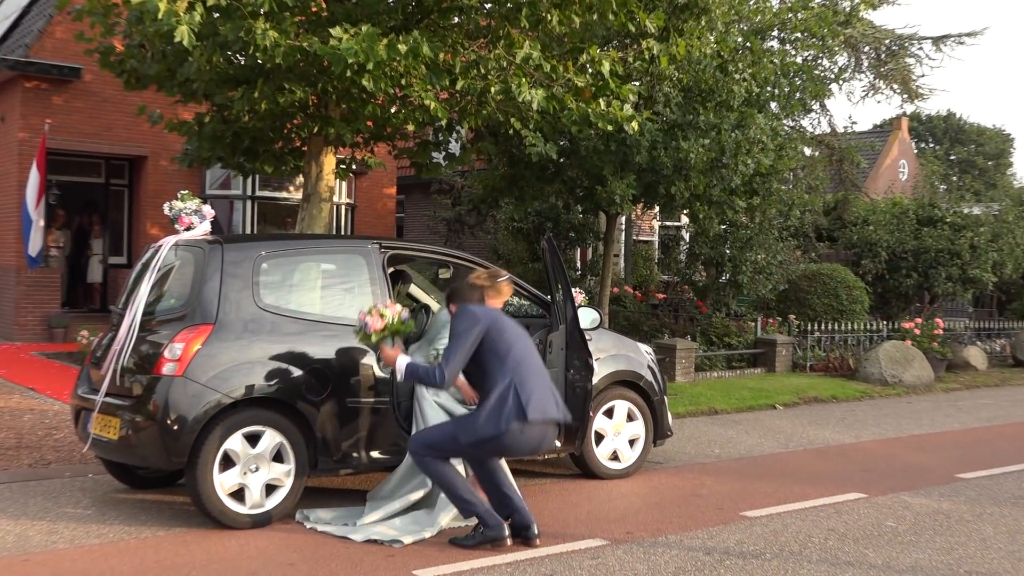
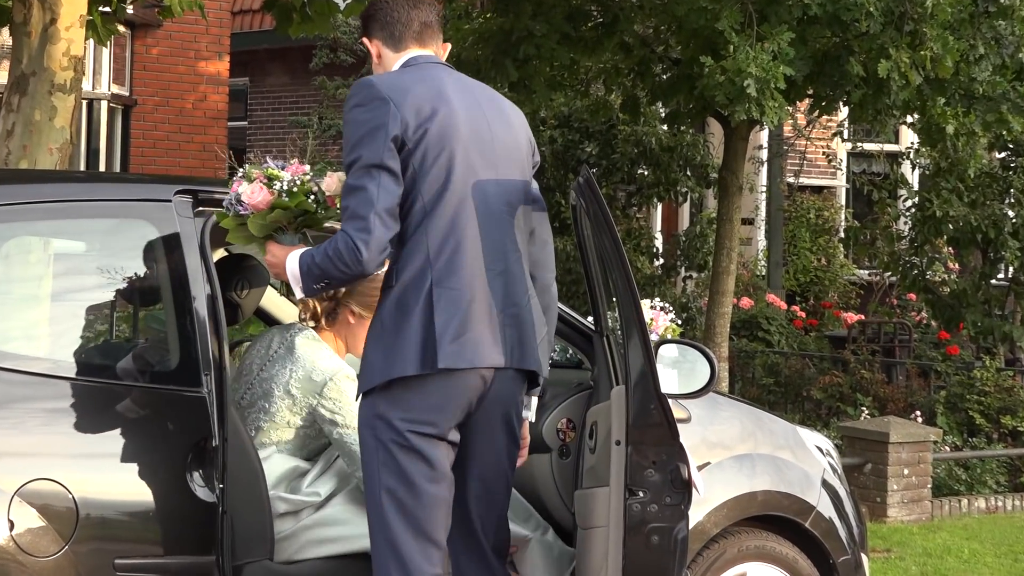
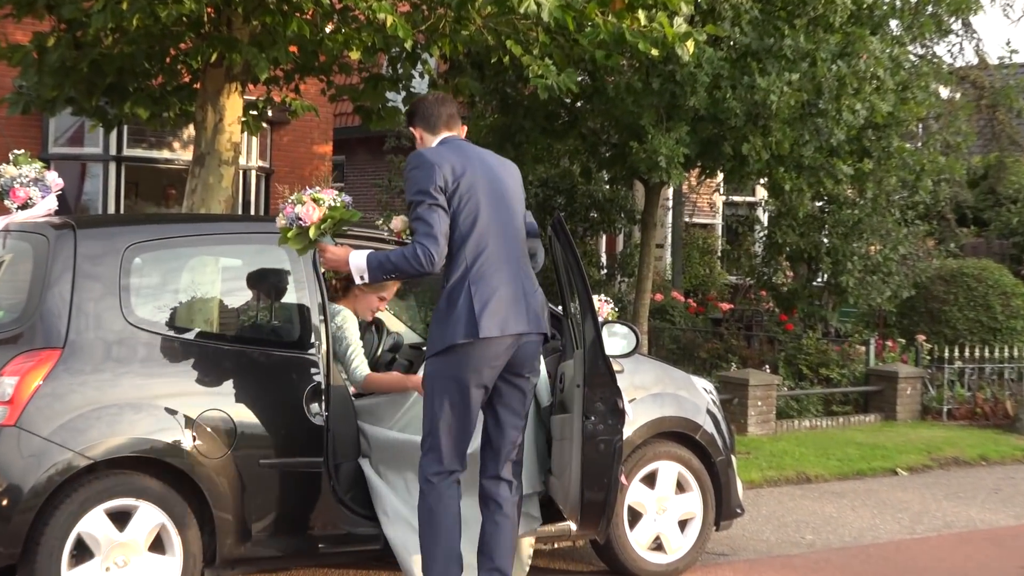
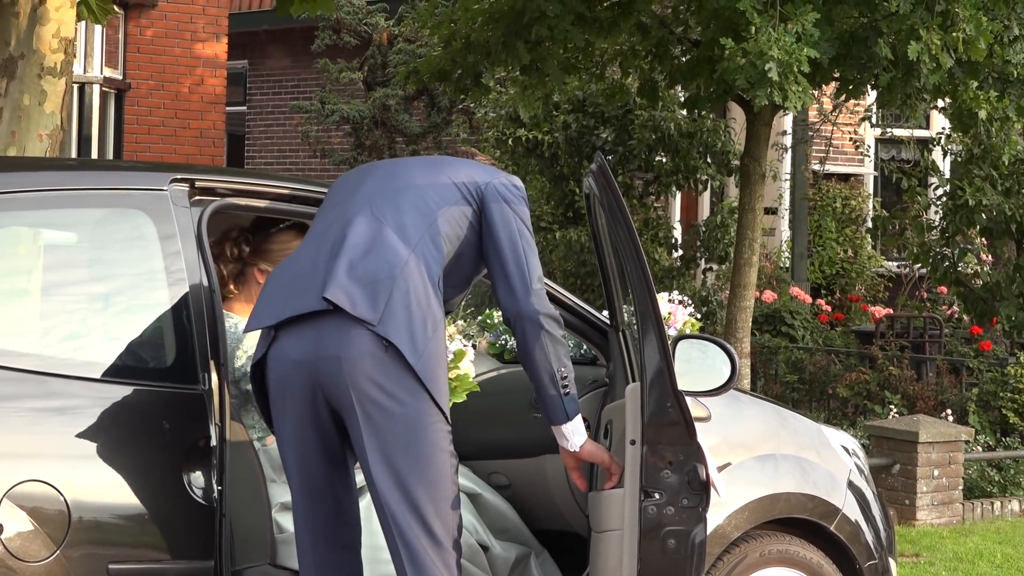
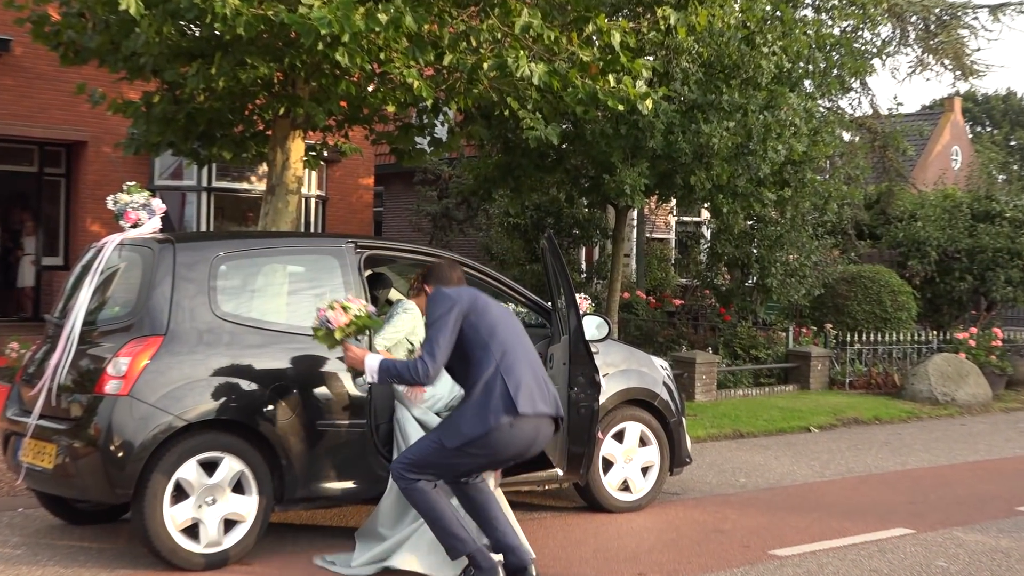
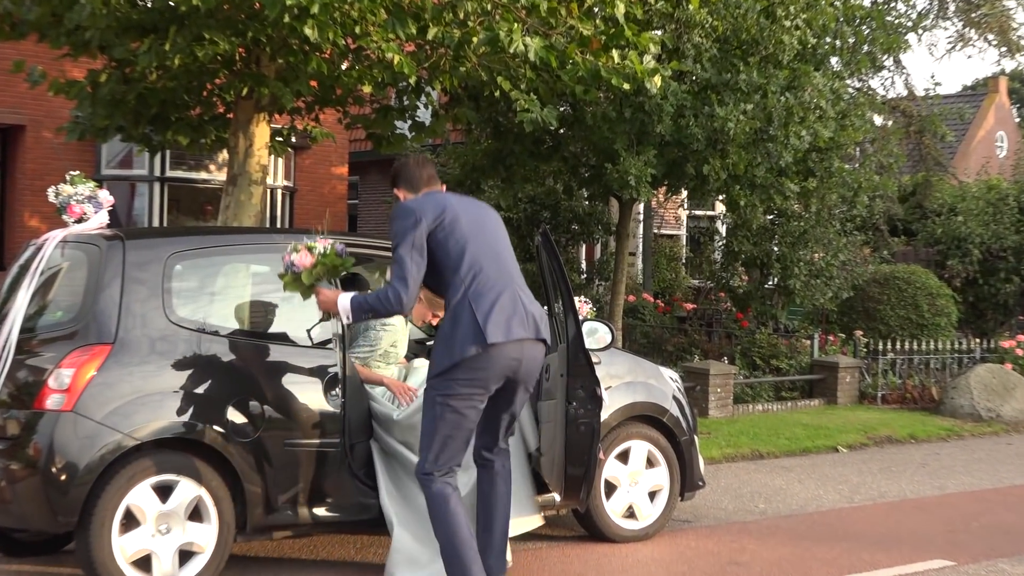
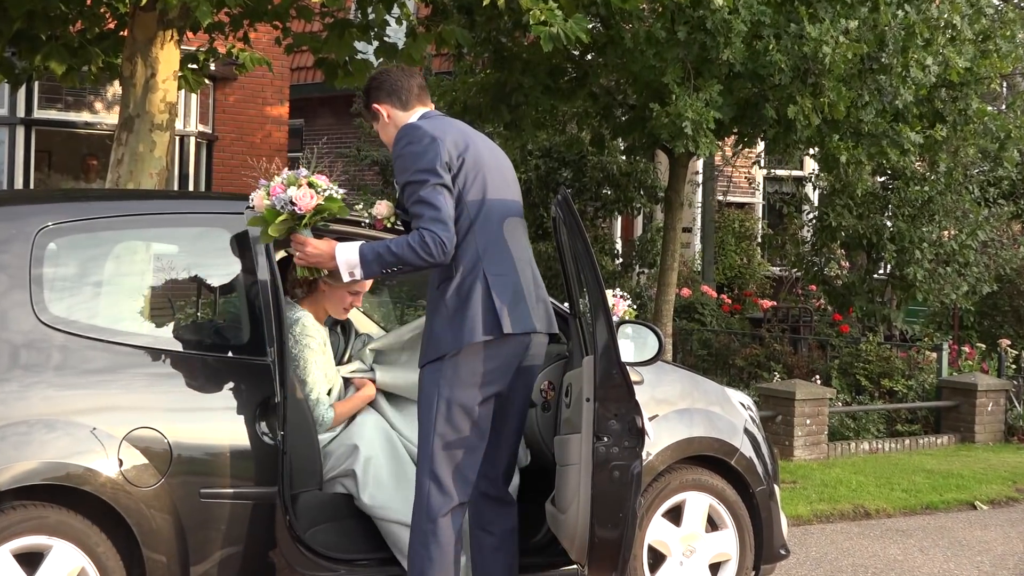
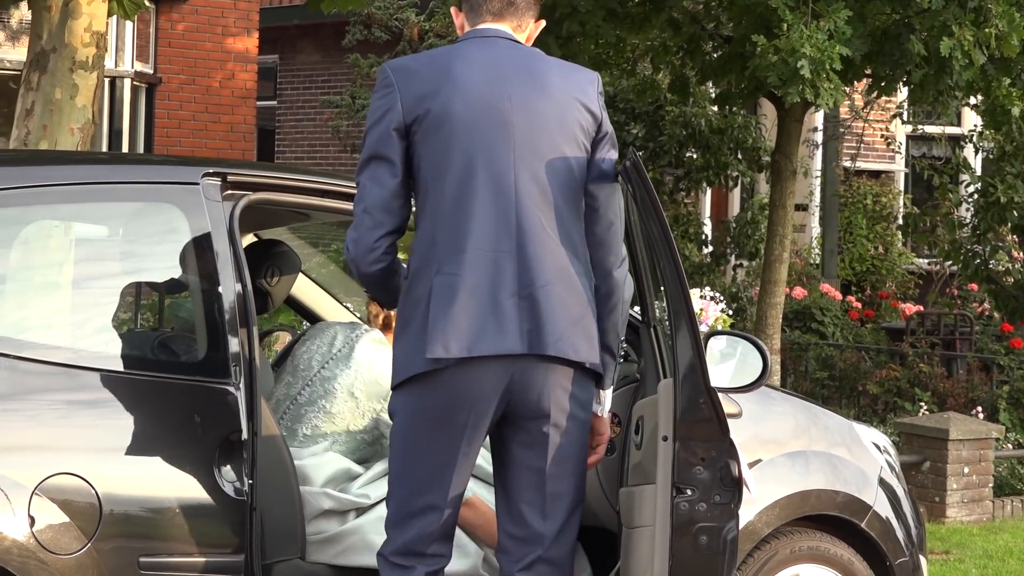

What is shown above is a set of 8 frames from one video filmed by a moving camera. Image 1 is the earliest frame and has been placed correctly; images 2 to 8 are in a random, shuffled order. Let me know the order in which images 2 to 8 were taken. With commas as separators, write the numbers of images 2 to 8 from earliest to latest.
5, 6, 3, 7, 2, 8, 4
